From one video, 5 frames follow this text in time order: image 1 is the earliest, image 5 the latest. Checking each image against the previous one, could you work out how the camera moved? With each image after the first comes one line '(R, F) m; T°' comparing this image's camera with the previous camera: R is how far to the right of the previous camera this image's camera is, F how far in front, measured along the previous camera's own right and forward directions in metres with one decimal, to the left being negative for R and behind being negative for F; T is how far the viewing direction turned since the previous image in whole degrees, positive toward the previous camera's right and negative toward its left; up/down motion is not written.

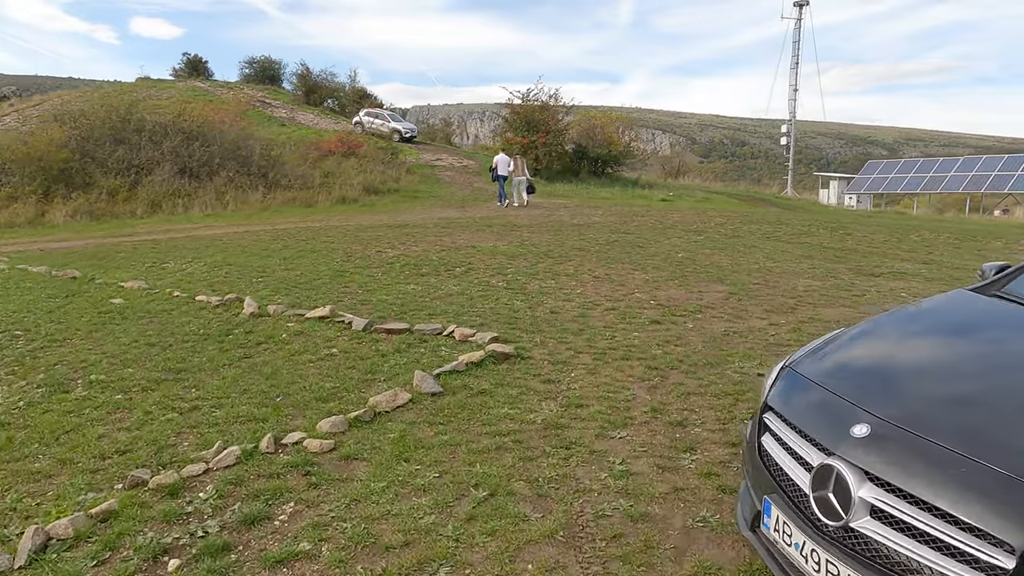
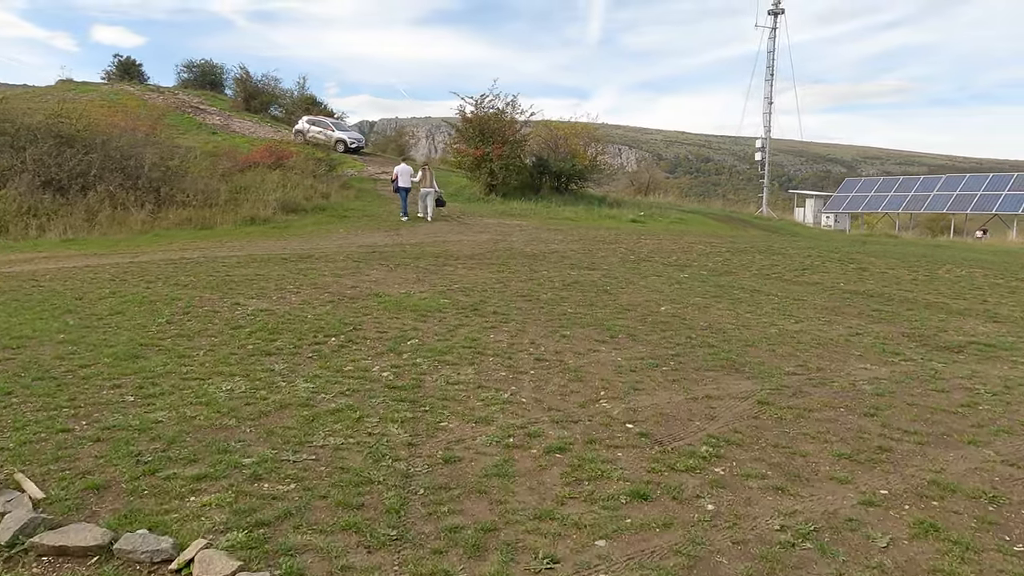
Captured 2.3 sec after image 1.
(+0.6, +3.3) m; +3°
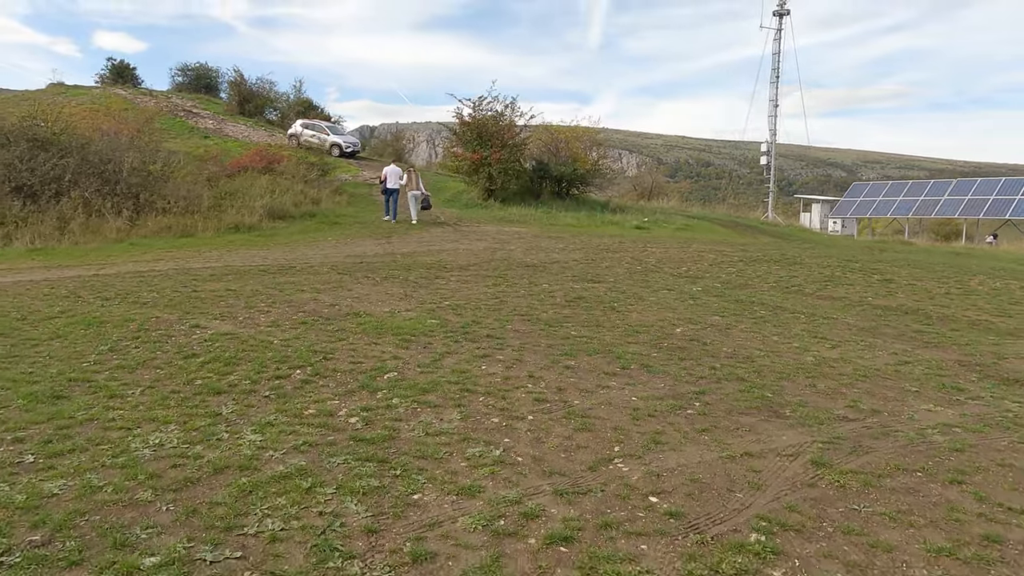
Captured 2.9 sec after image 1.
(0.0, +0.9) m; 0°
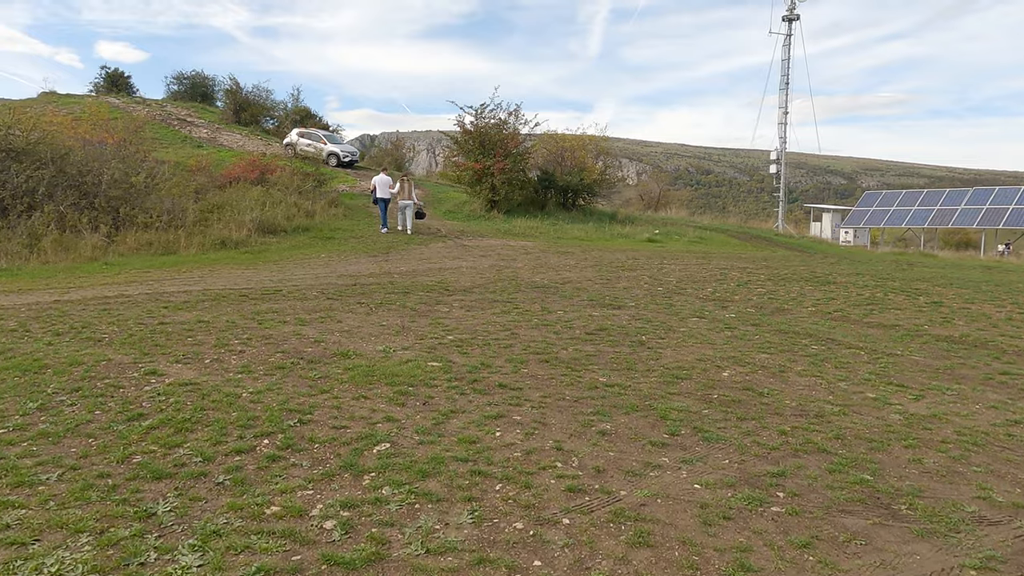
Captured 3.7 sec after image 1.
(-0.1, +1.1) m; 0°
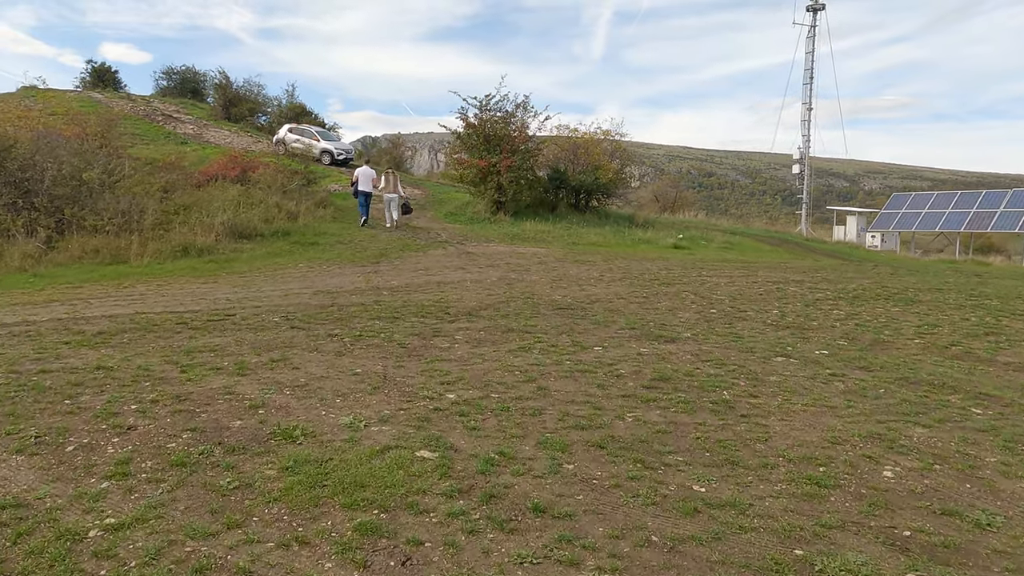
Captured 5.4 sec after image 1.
(-0.2, +2.3) m; 0°
